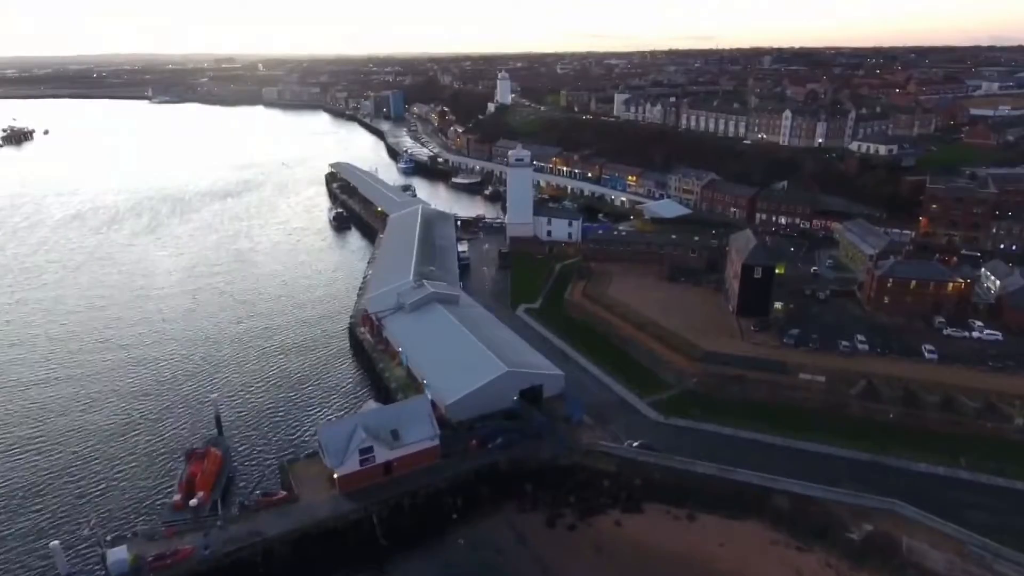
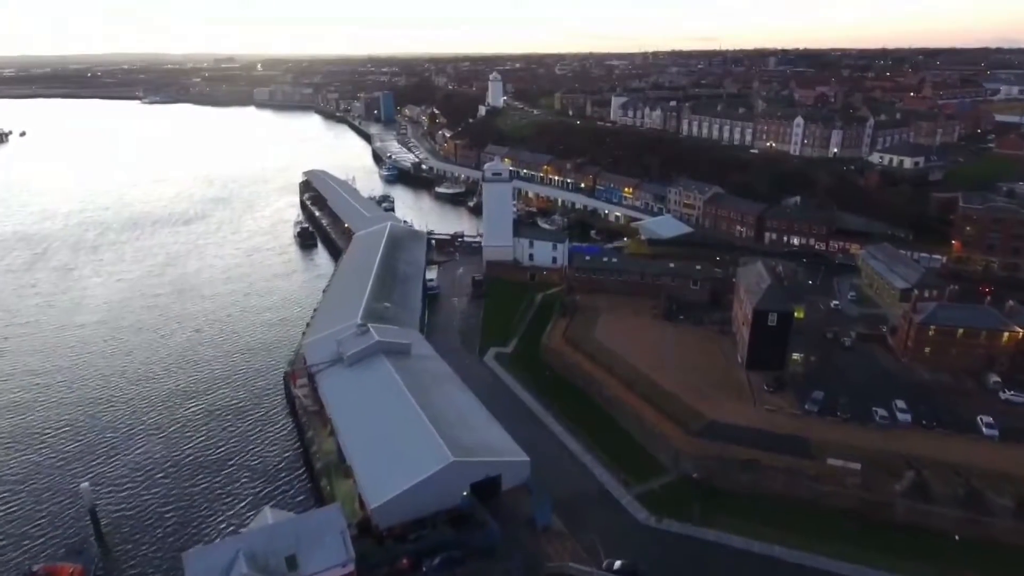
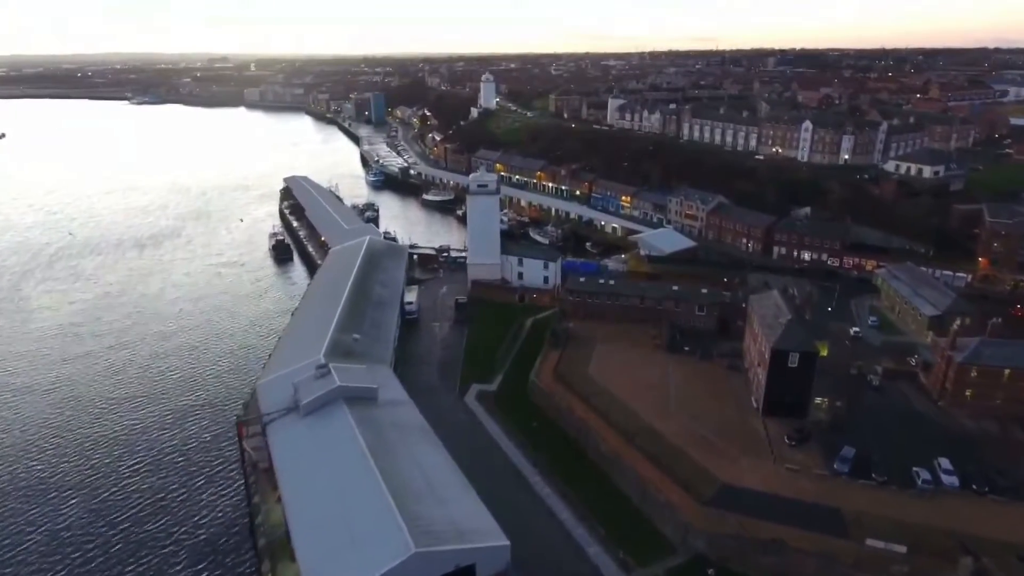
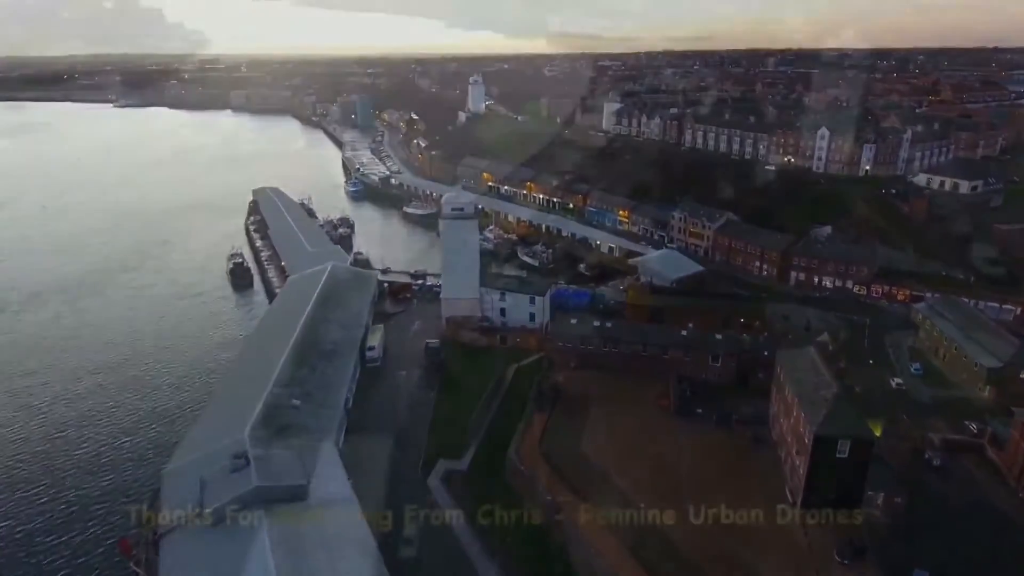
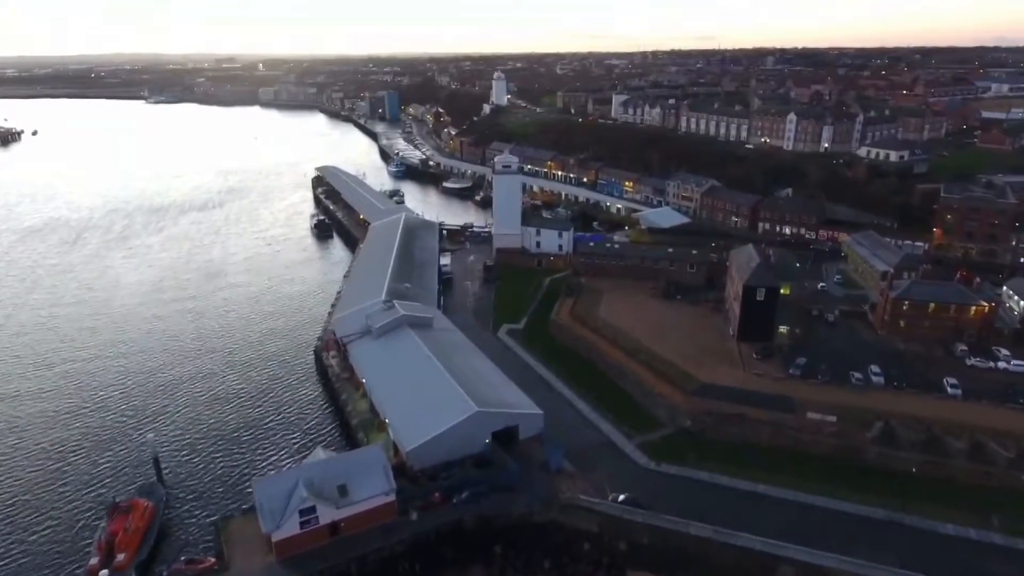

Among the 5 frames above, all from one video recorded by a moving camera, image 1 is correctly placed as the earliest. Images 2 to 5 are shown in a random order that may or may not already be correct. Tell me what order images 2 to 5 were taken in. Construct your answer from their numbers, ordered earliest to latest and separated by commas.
5, 2, 3, 4
